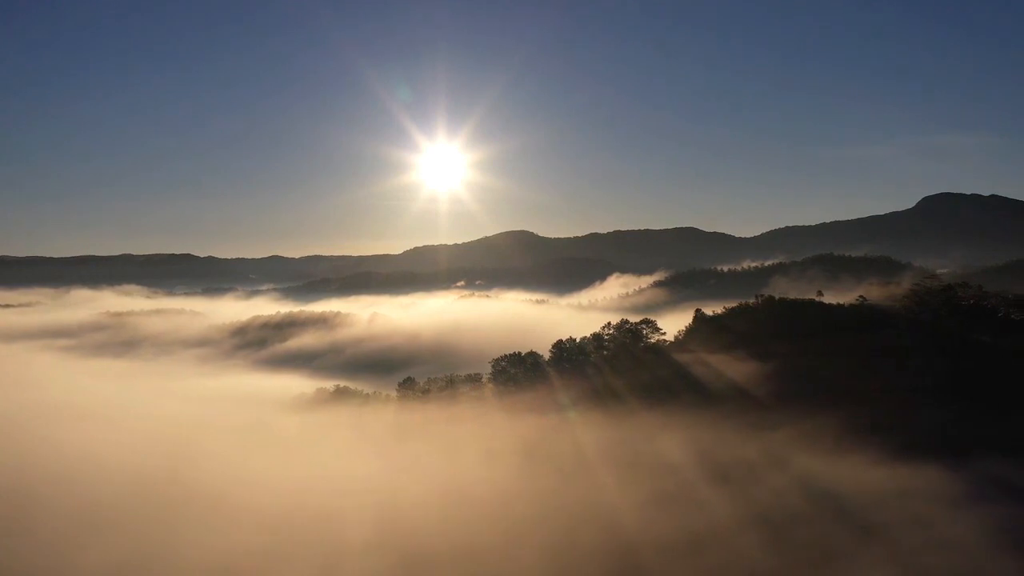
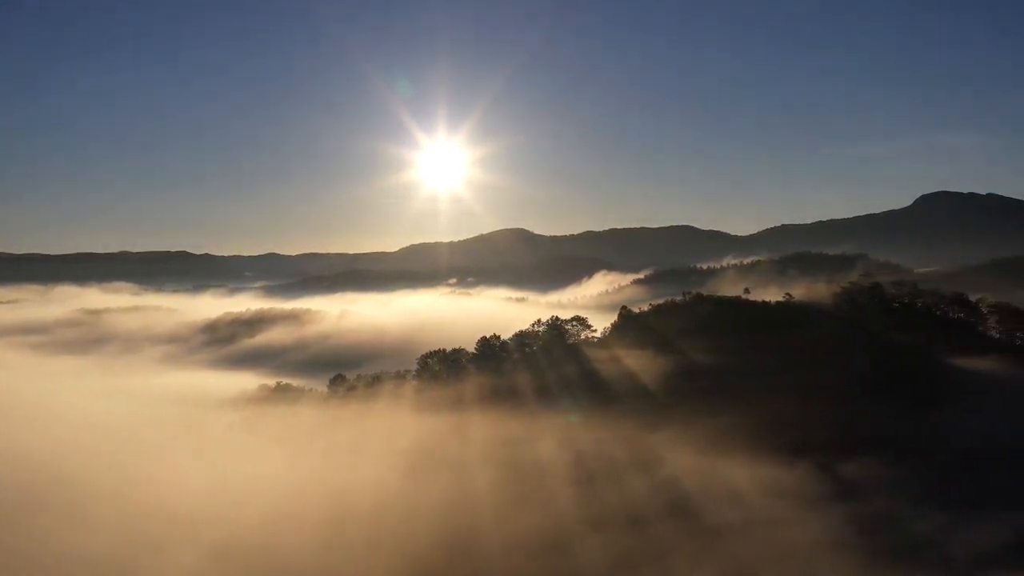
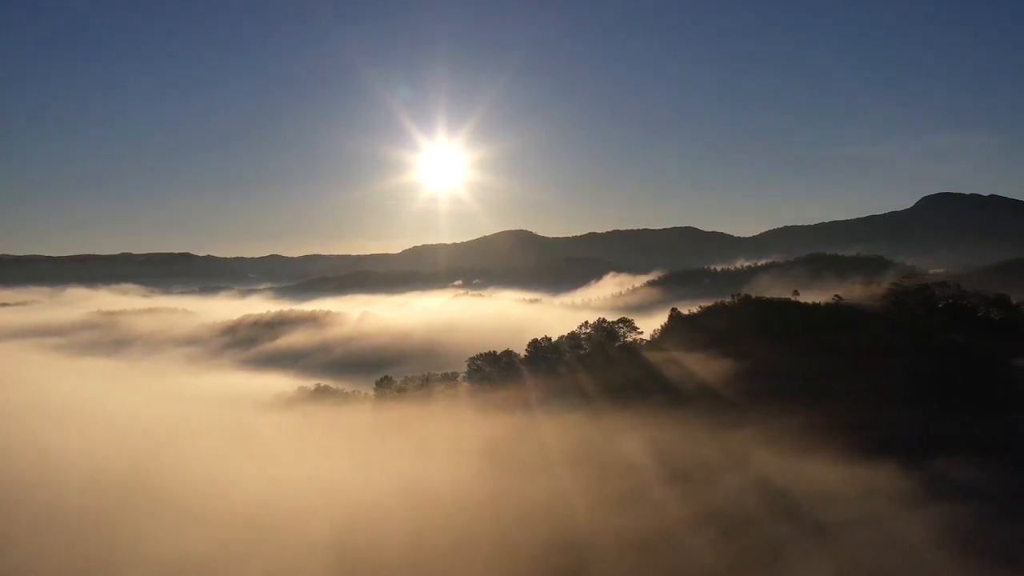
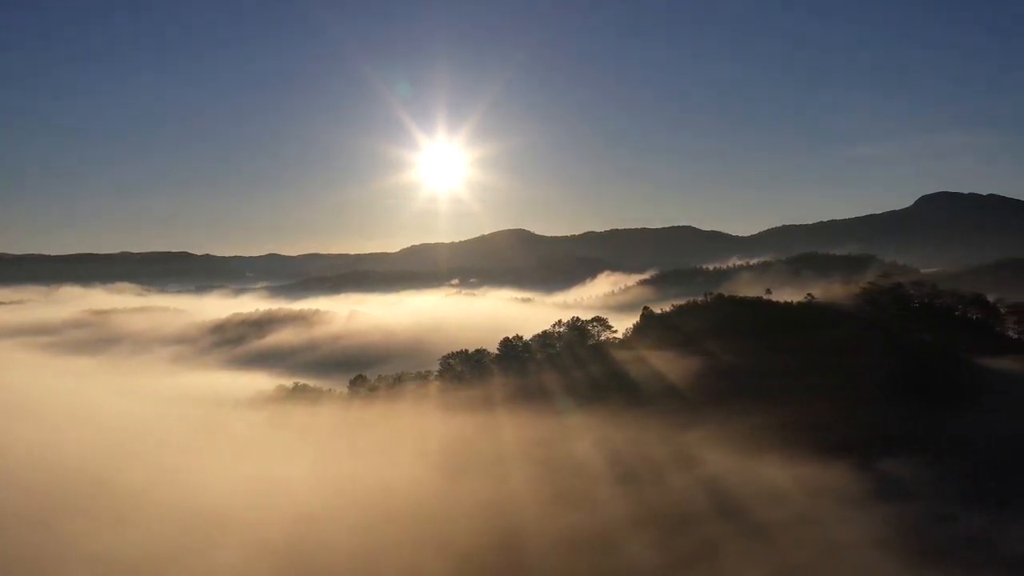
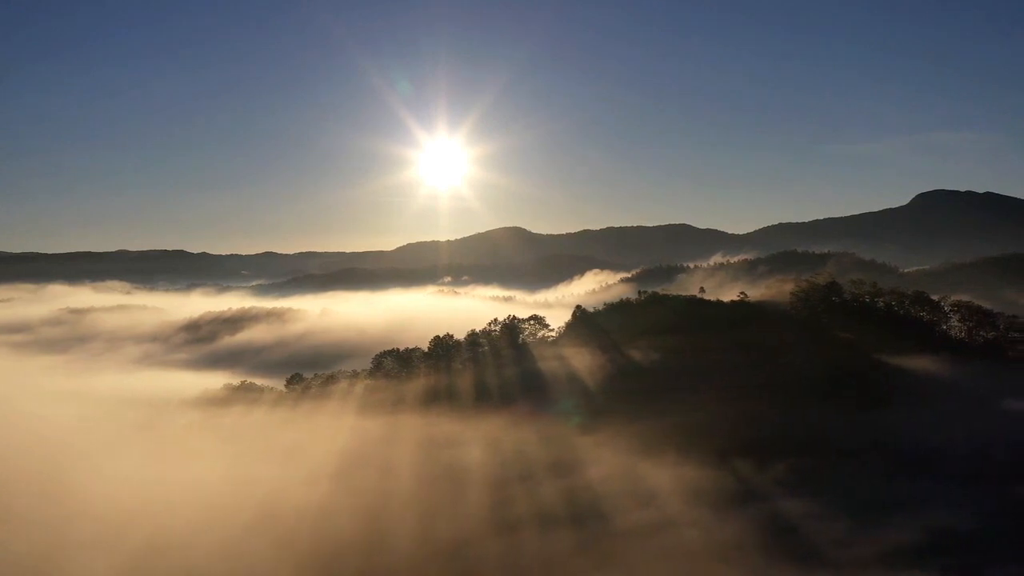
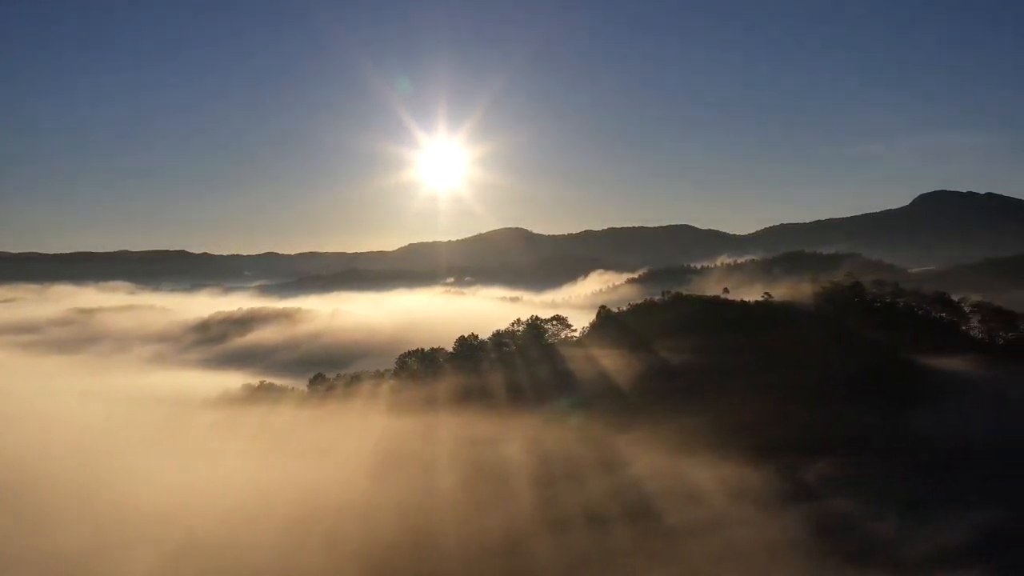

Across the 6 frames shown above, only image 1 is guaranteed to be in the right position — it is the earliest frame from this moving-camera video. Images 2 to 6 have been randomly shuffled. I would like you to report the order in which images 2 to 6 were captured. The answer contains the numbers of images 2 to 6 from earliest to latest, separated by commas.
3, 4, 2, 6, 5
